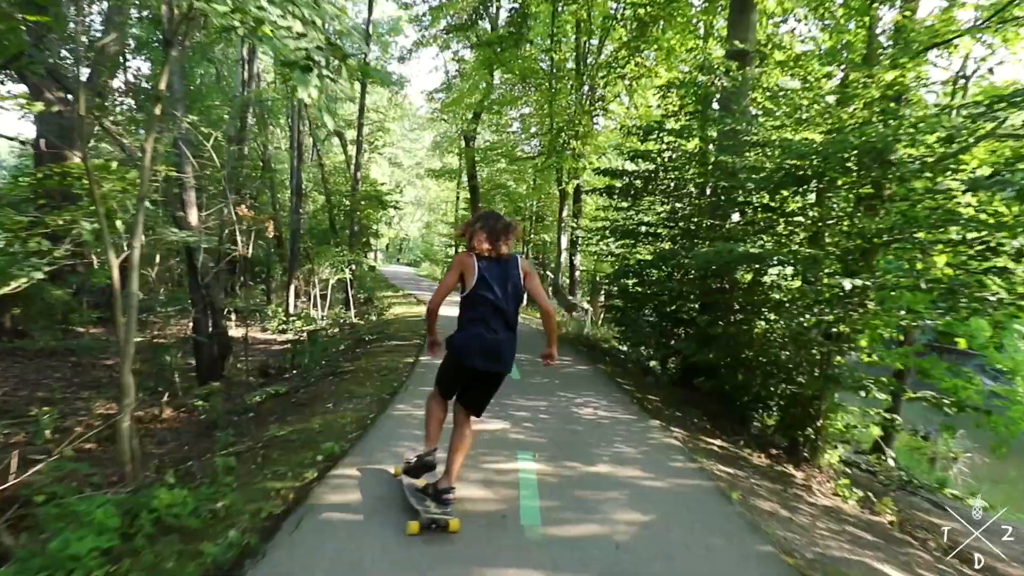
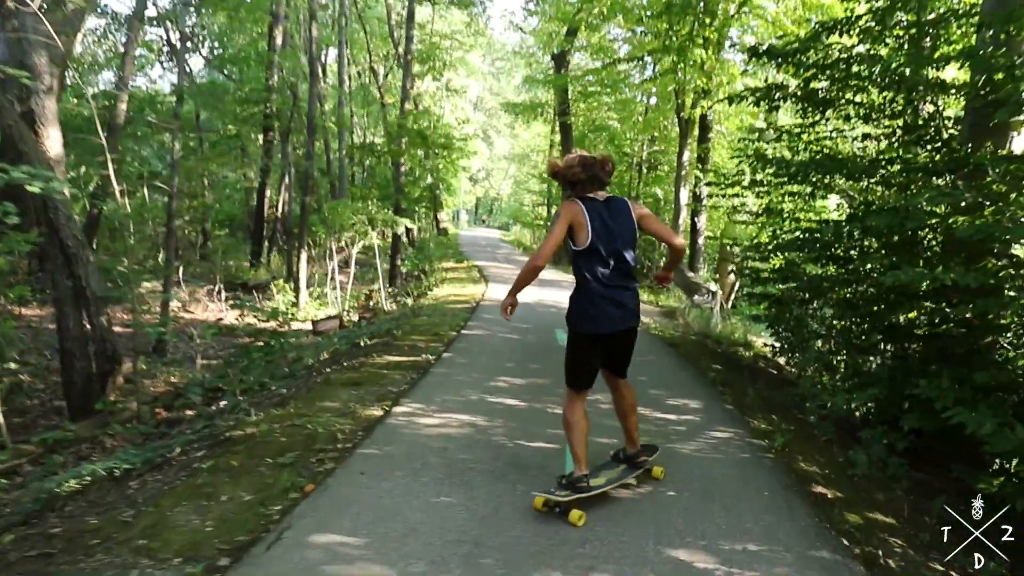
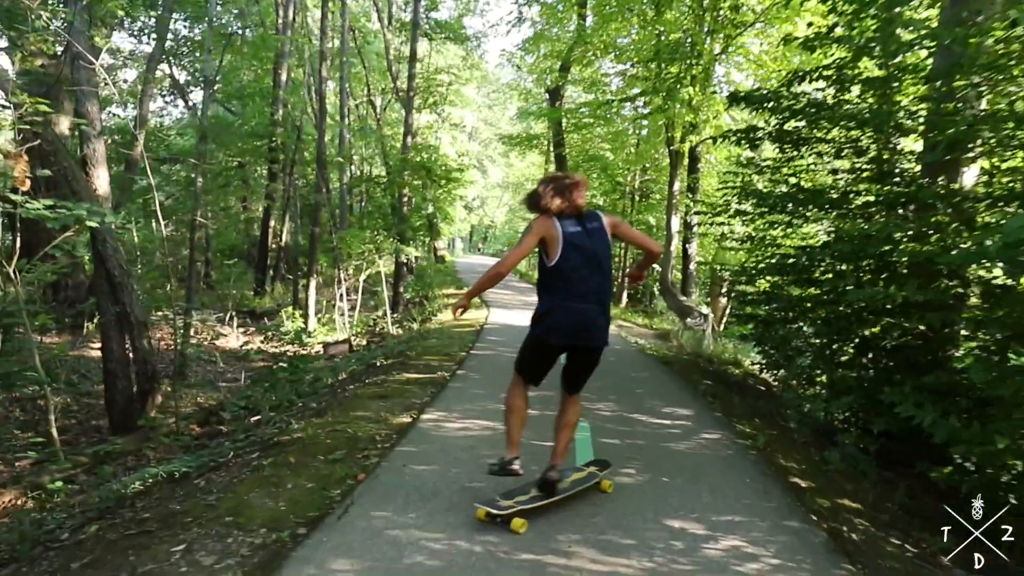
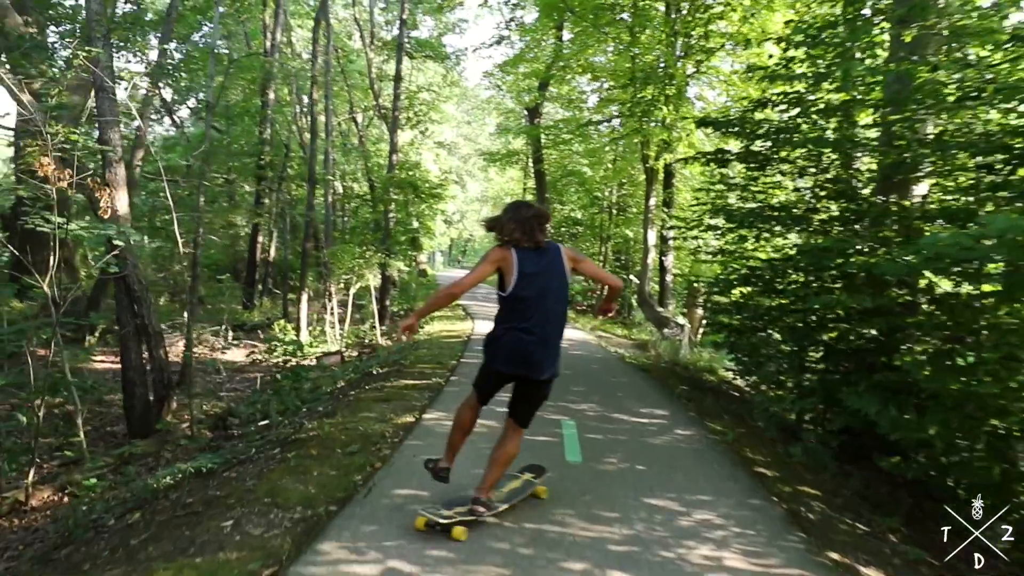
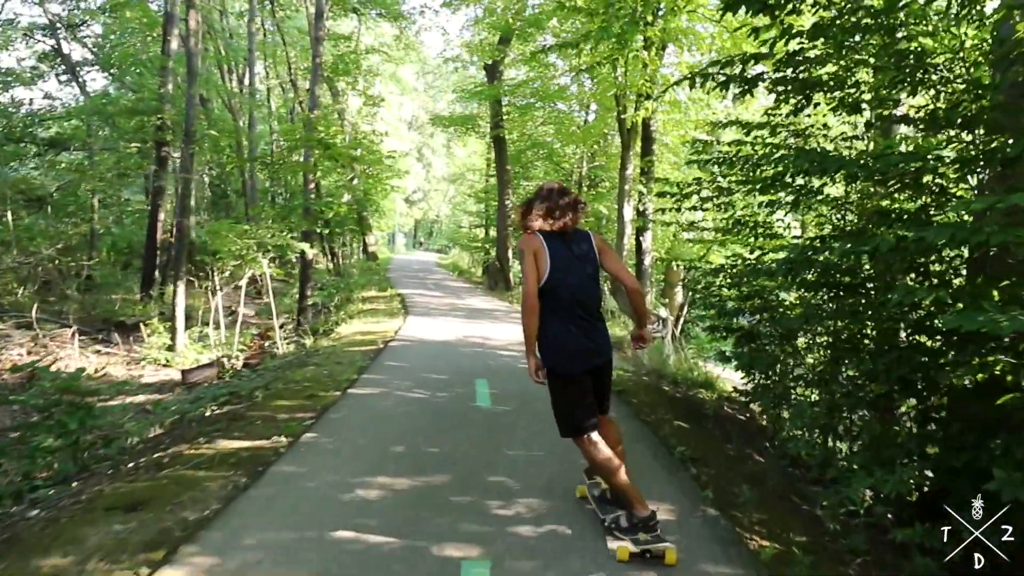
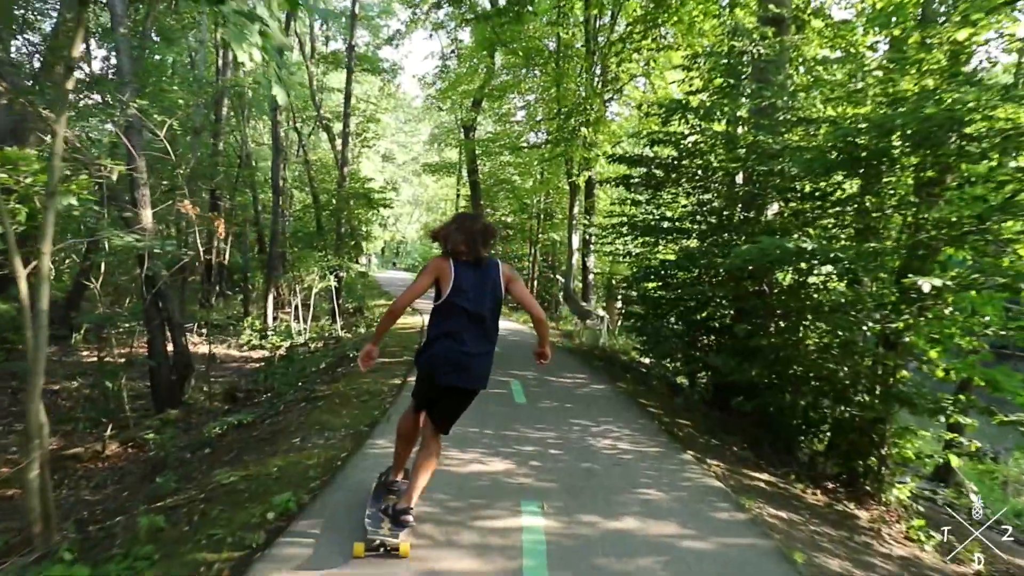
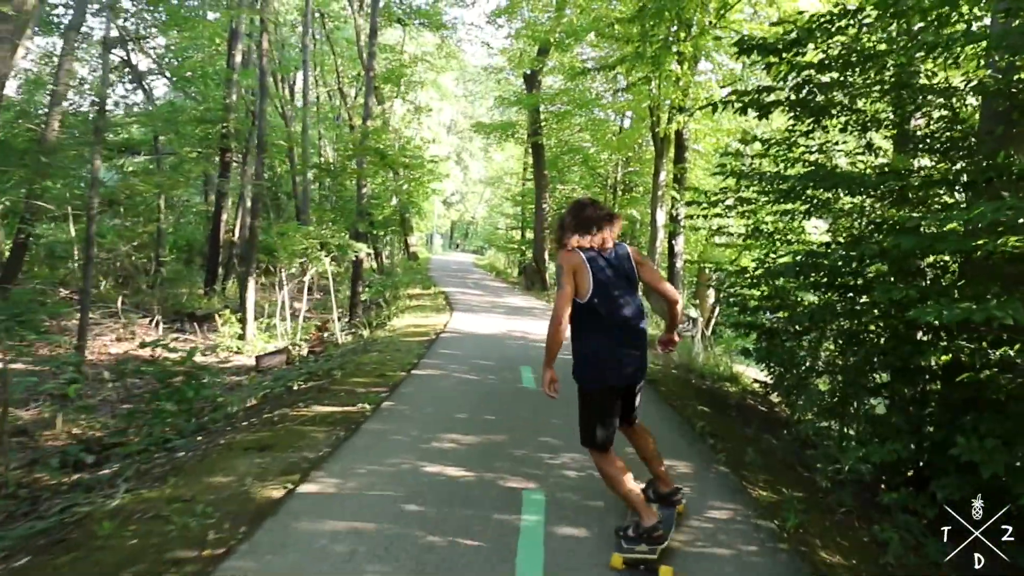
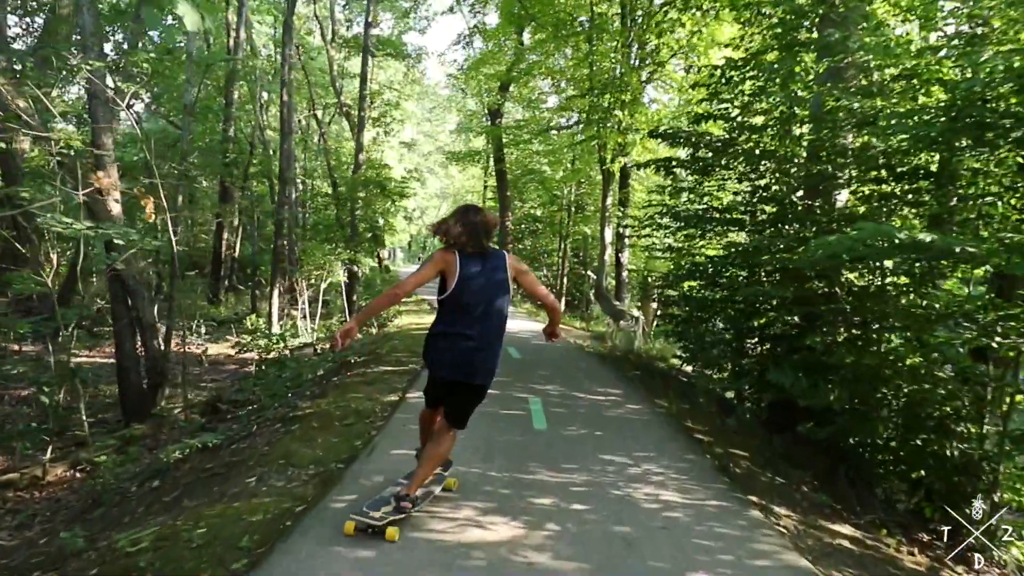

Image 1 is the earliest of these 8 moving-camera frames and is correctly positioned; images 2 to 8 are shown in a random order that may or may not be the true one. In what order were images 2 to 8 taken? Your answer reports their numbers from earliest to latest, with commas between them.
6, 8, 4, 3, 2, 7, 5
